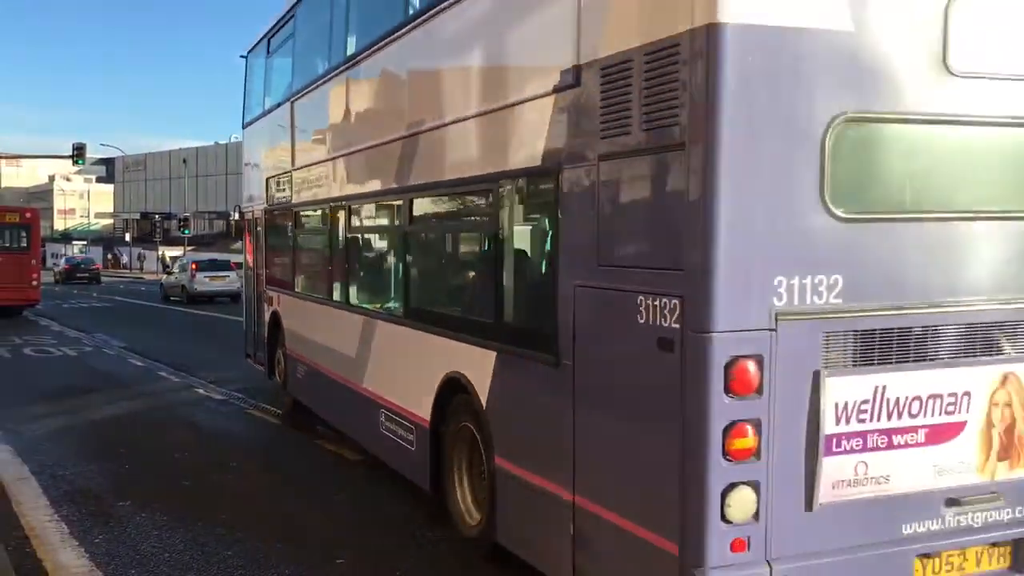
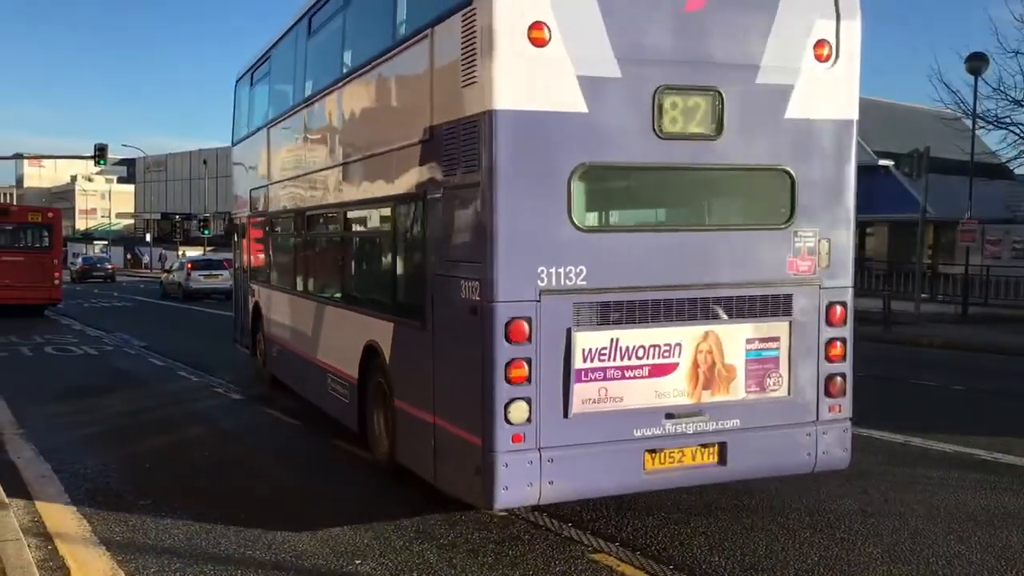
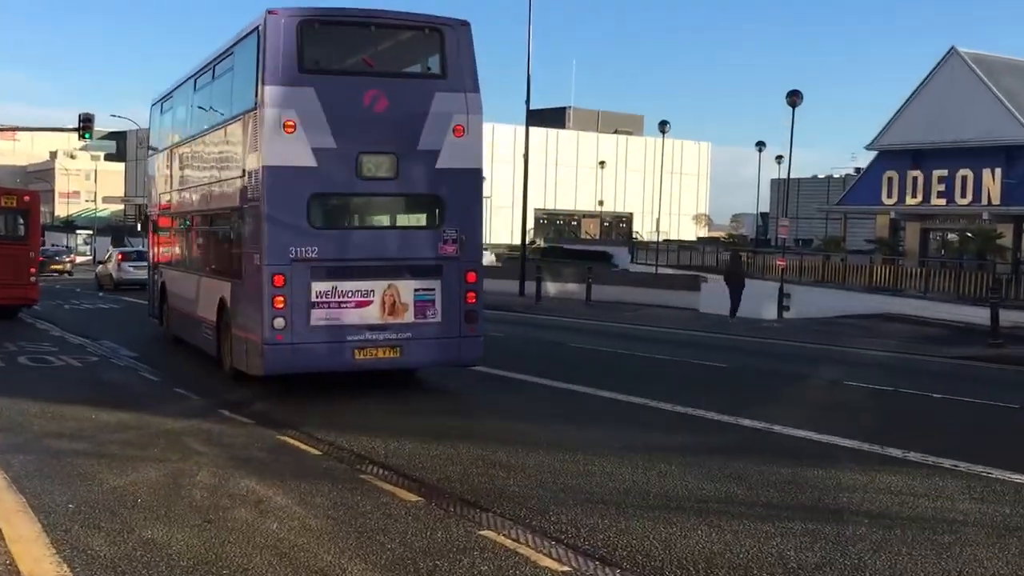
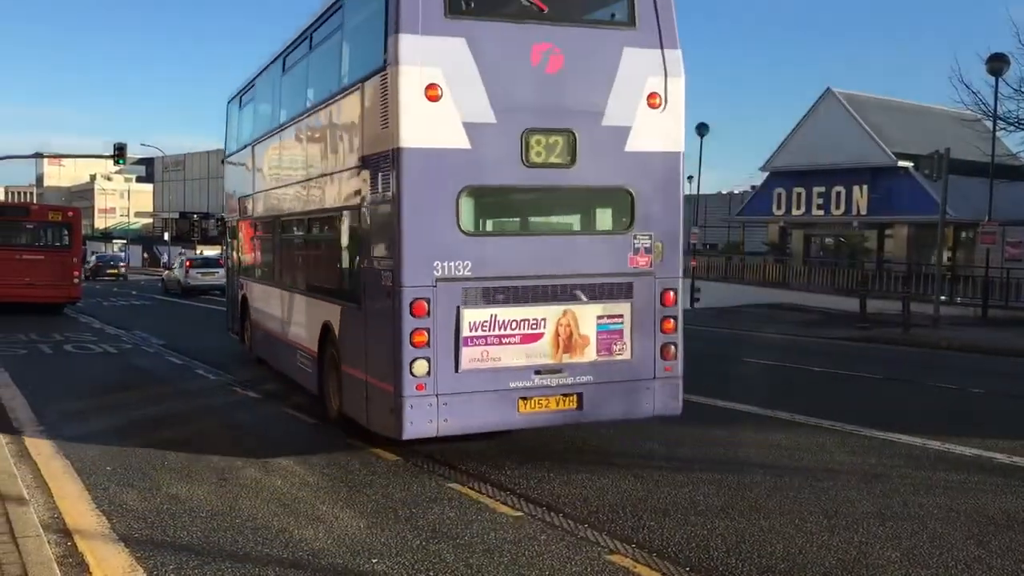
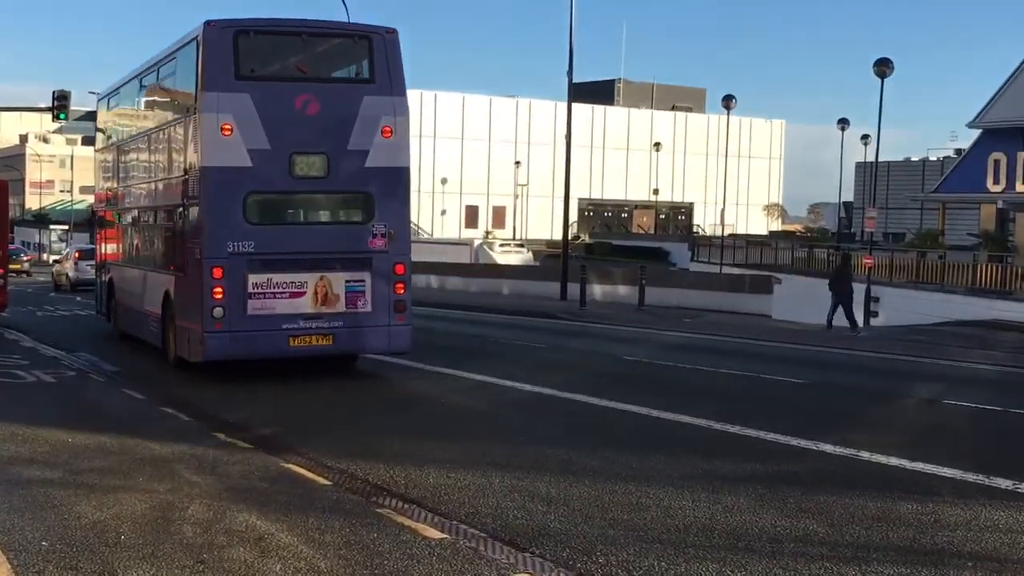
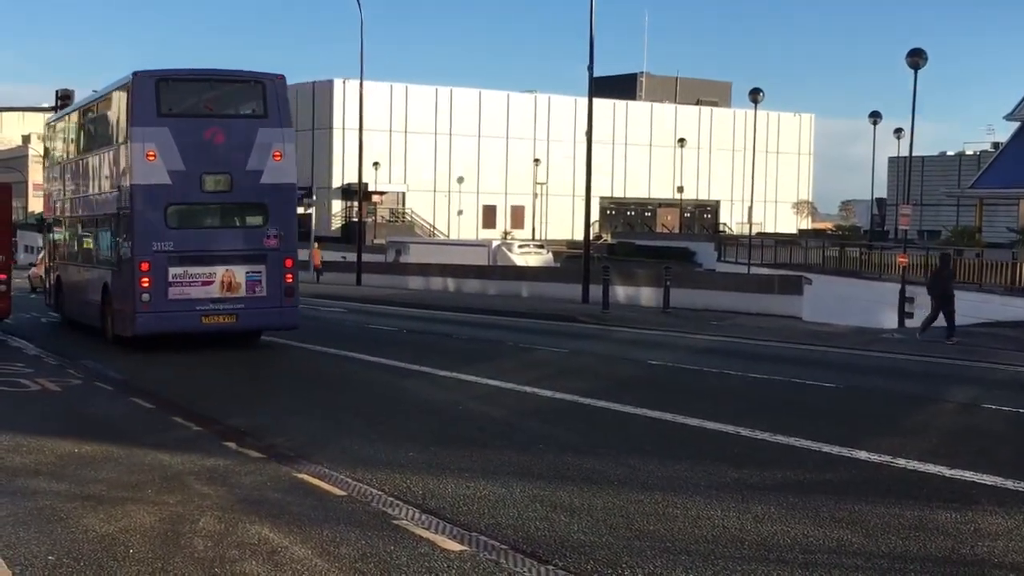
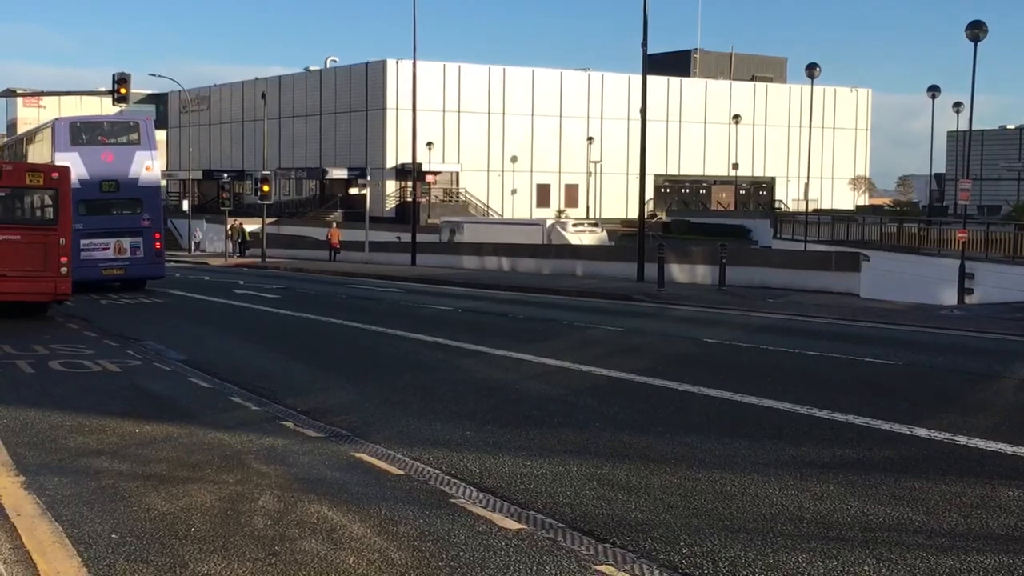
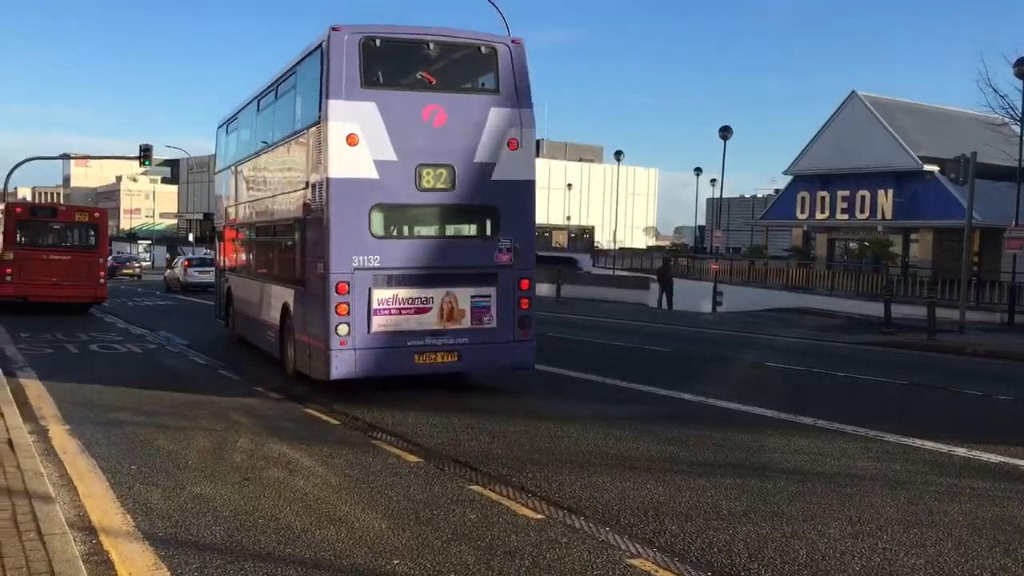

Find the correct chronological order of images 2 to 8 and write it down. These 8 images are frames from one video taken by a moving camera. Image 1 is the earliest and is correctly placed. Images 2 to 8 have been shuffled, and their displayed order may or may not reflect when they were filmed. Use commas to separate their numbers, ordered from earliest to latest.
2, 4, 8, 3, 5, 6, 7
